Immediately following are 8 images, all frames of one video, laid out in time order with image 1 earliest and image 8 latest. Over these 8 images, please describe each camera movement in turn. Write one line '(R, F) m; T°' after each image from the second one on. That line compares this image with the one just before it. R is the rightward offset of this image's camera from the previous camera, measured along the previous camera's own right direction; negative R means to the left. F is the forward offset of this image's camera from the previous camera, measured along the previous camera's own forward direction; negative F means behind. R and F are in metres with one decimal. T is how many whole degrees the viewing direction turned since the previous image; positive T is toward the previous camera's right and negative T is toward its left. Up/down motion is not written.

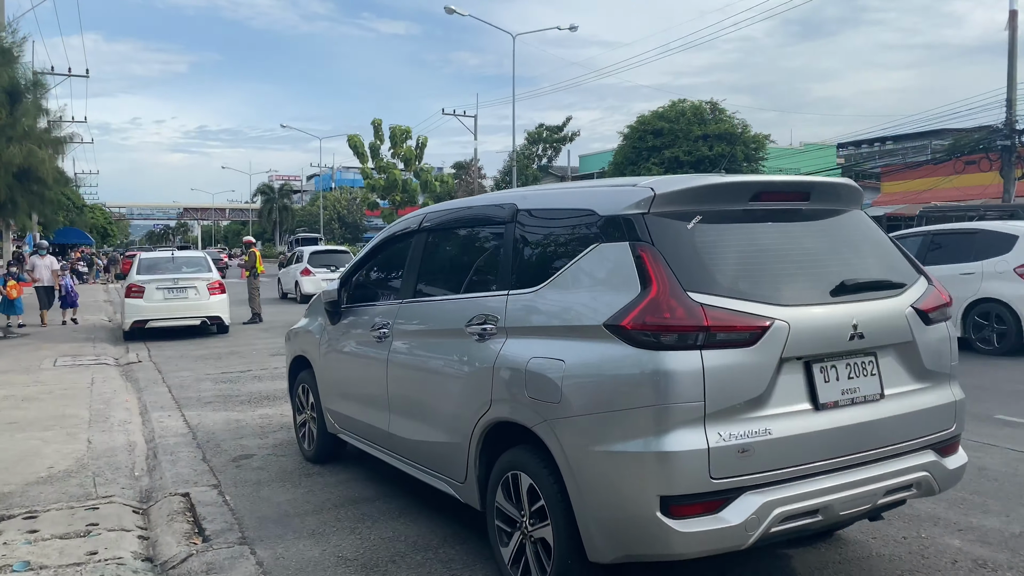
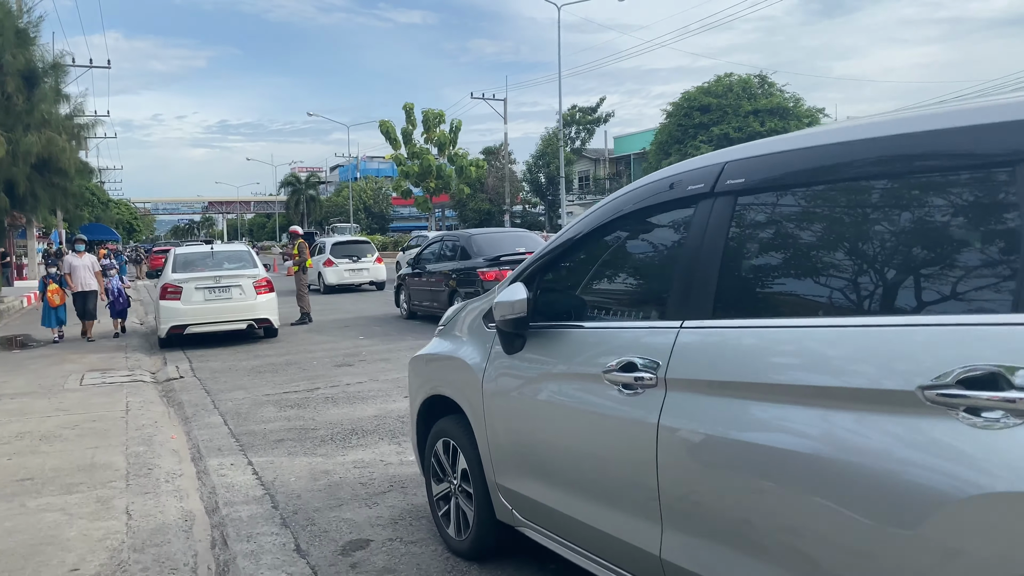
(-1.0, +2.0) m; -2°
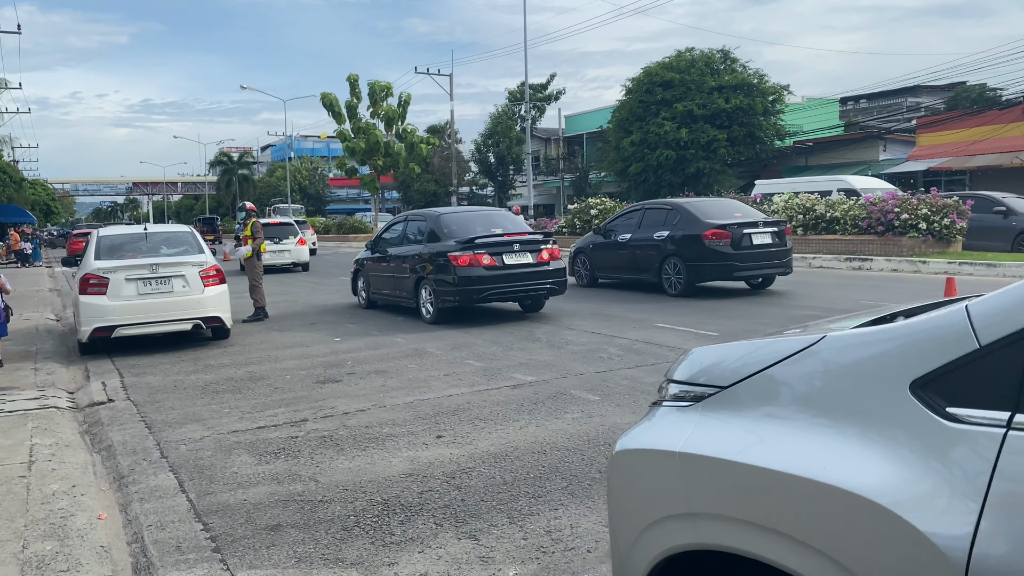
(-0.9, +2.3) m; +4°
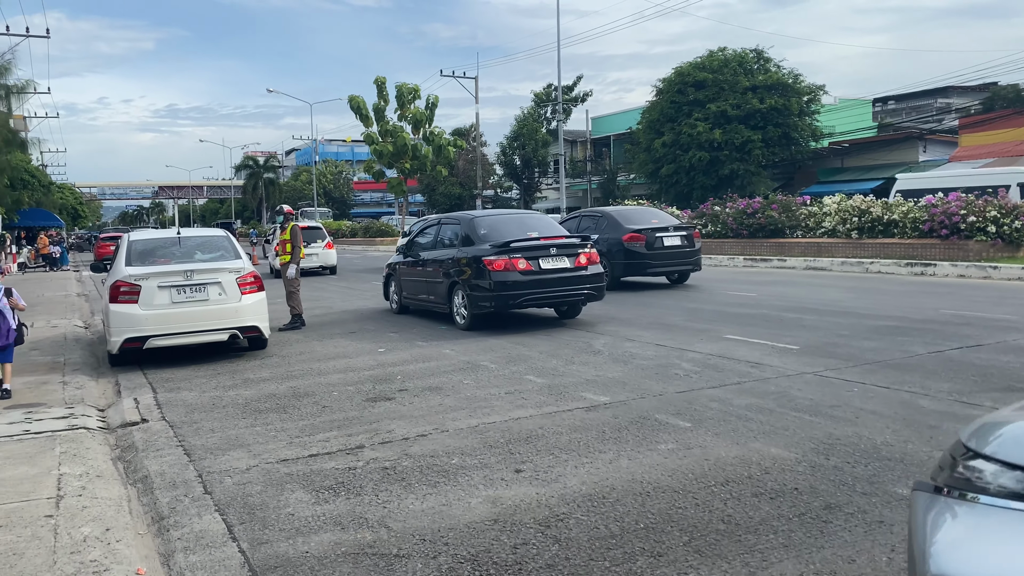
(-0.4, +0.7) m; -1°
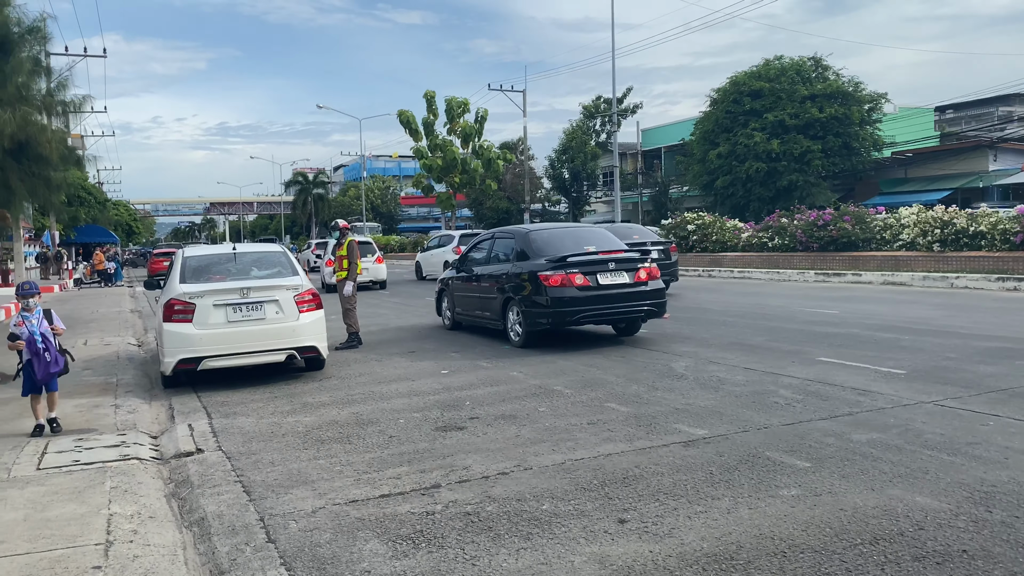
(-0.3, +0.6) m; -3°
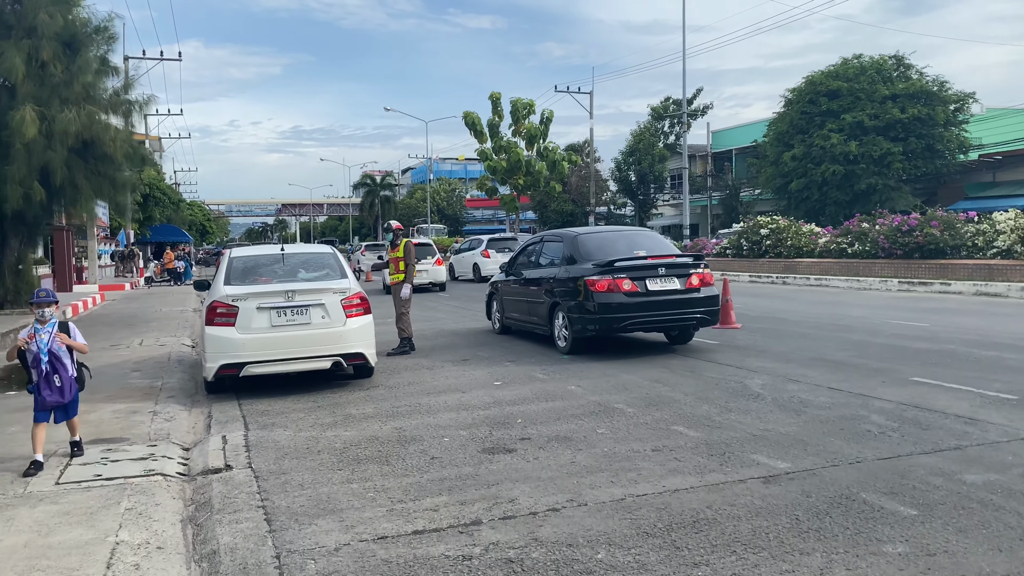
(+0.1, +0.6) m; -4°
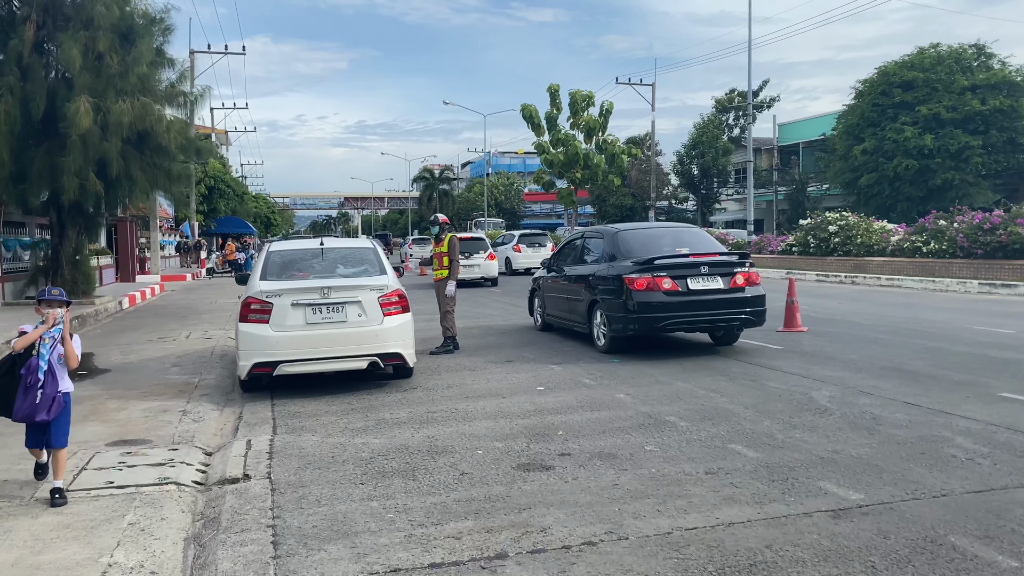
(+0.1, +0.5) m; -4°
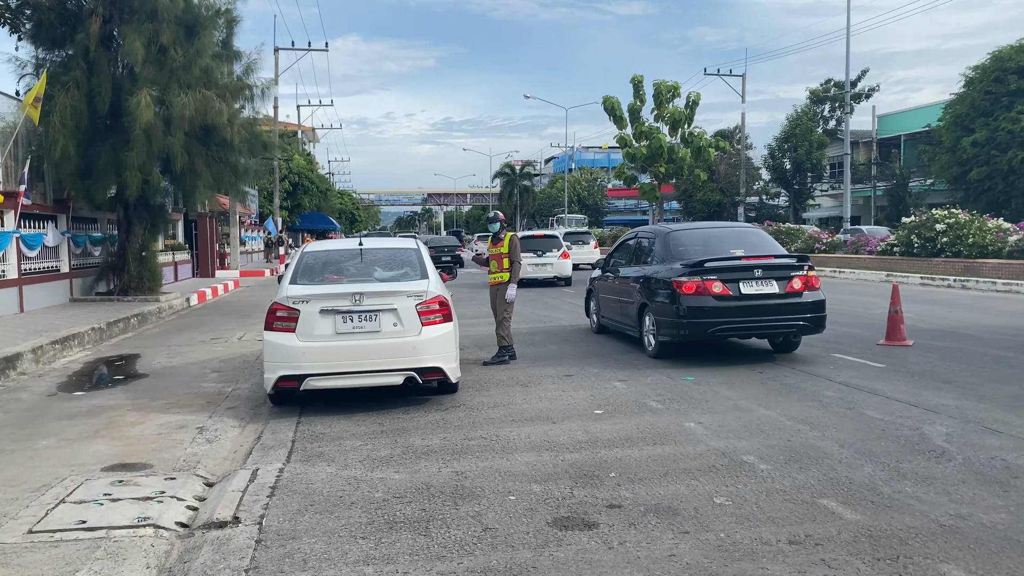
(+0.2, +1.0) m; -6°
